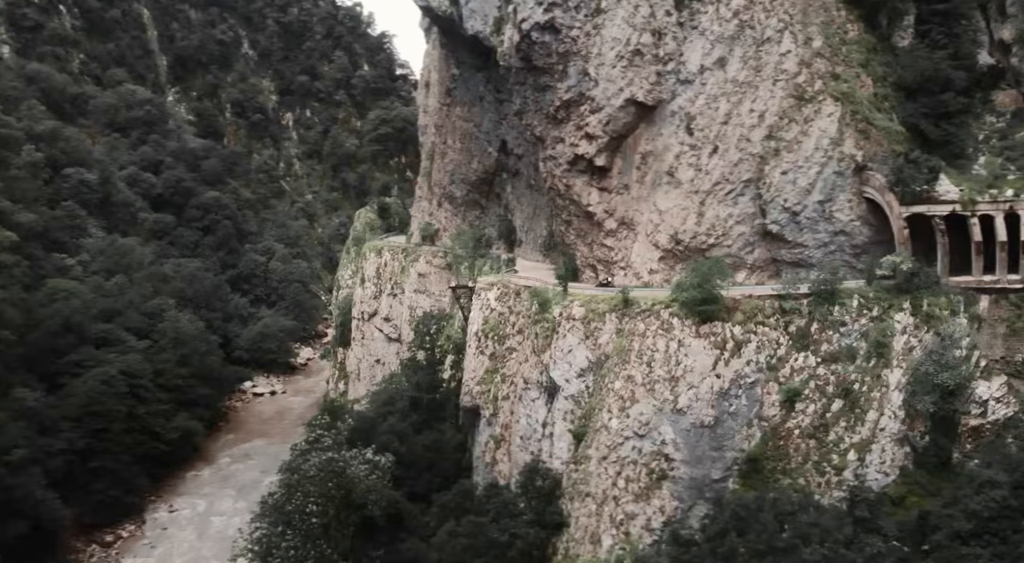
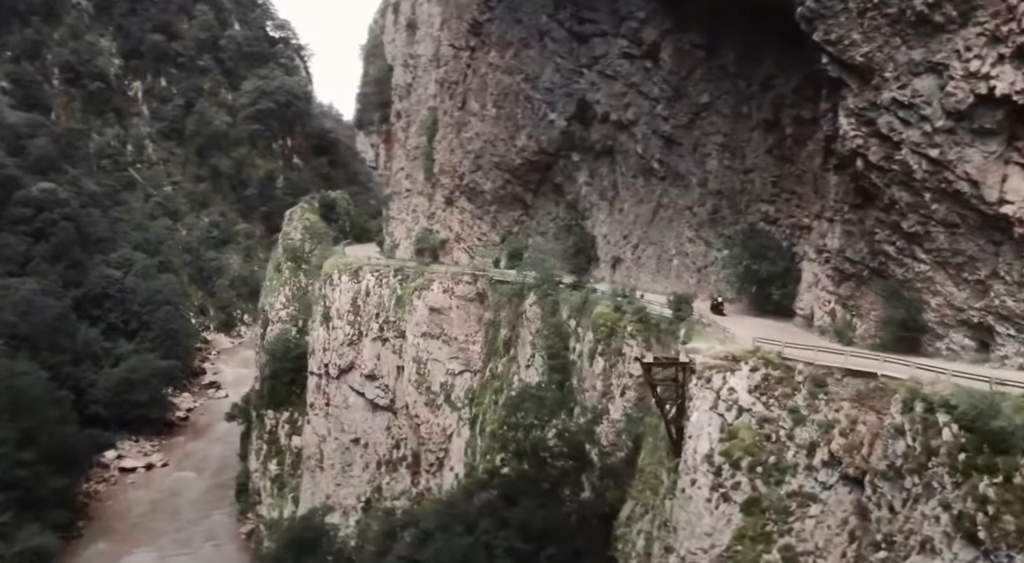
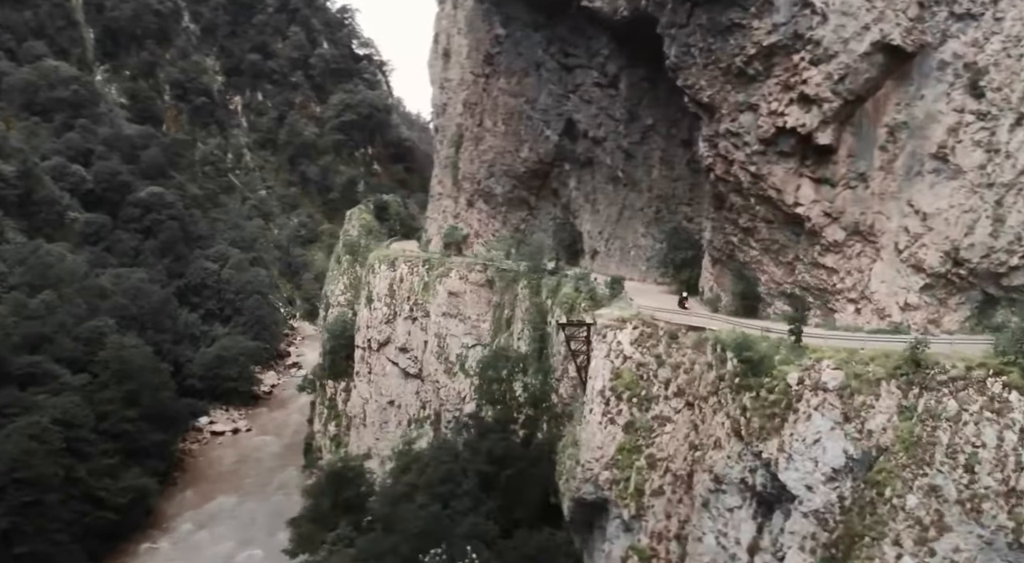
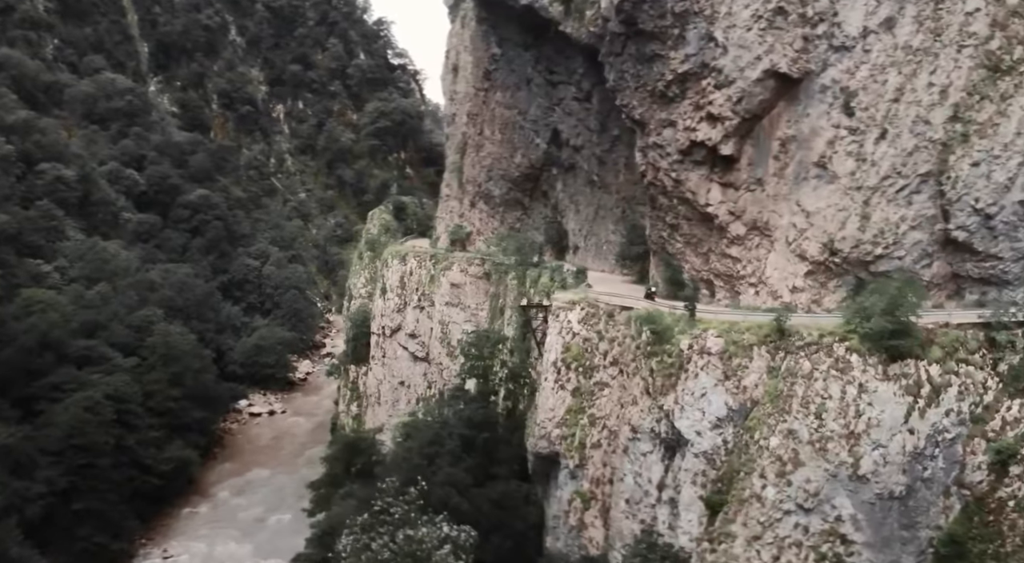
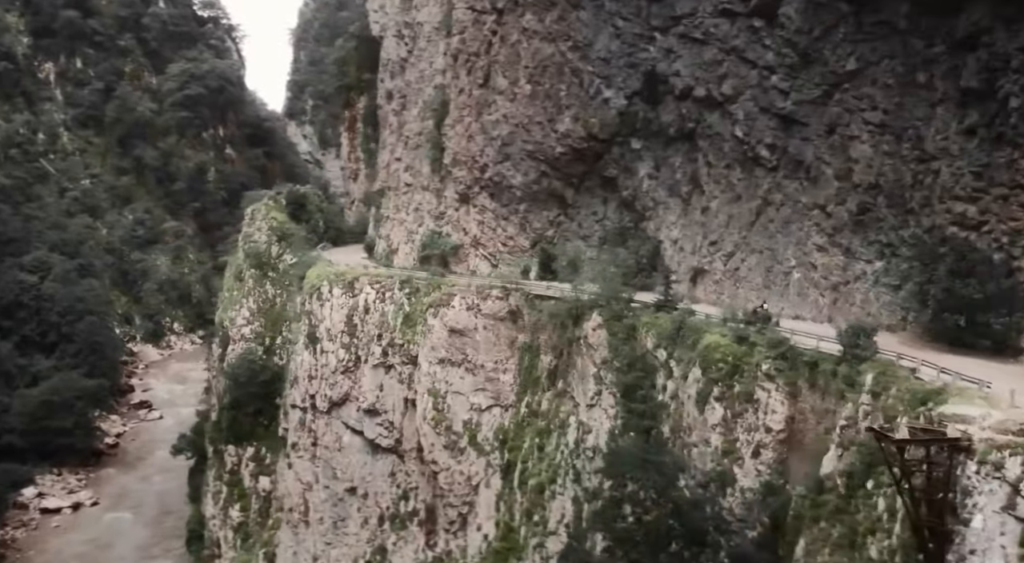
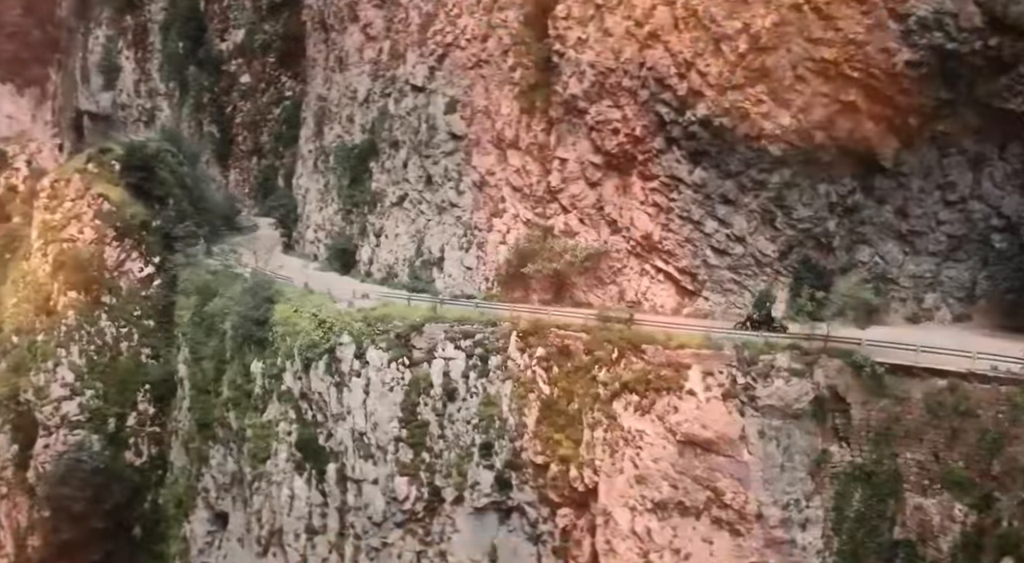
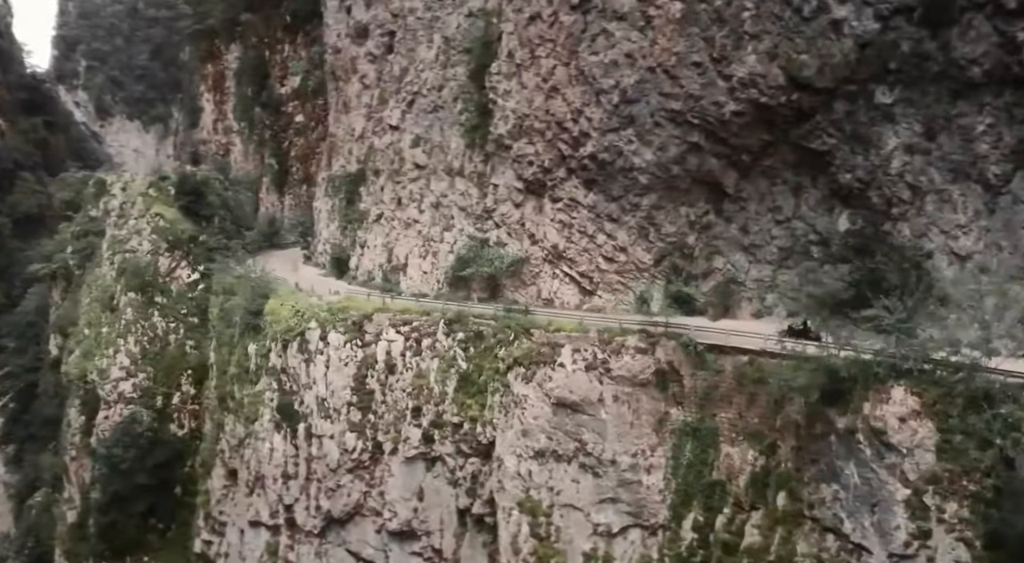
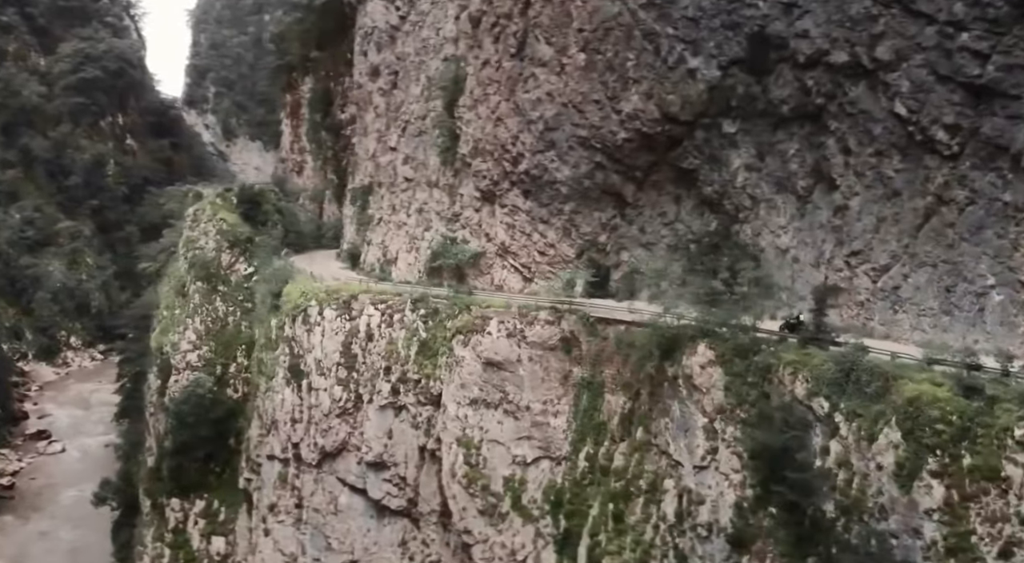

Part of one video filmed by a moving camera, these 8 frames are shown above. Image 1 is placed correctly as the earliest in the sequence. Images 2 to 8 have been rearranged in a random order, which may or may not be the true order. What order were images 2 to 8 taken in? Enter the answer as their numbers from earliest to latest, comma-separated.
4, 3, 2, 5, 8, 7, 6
